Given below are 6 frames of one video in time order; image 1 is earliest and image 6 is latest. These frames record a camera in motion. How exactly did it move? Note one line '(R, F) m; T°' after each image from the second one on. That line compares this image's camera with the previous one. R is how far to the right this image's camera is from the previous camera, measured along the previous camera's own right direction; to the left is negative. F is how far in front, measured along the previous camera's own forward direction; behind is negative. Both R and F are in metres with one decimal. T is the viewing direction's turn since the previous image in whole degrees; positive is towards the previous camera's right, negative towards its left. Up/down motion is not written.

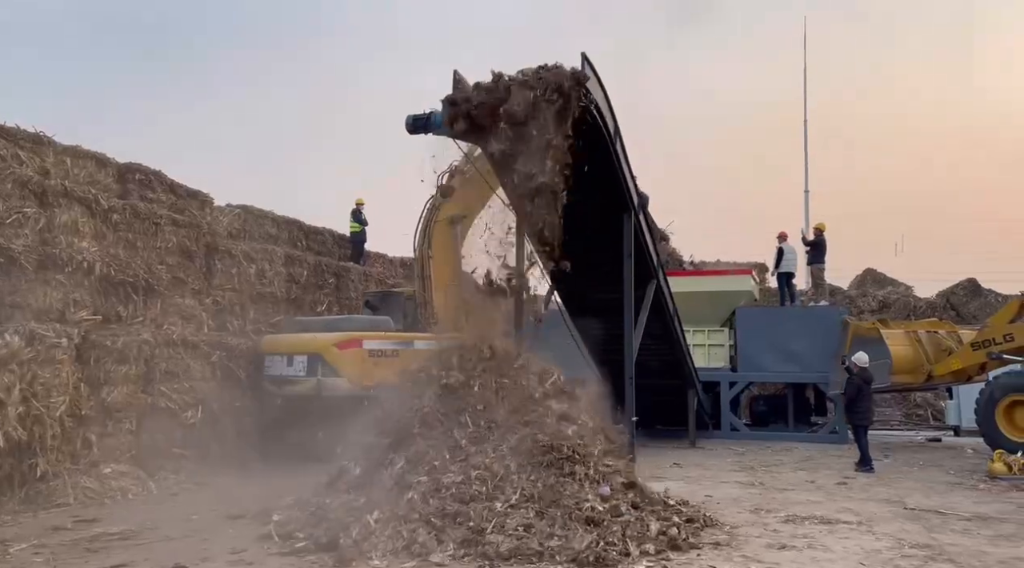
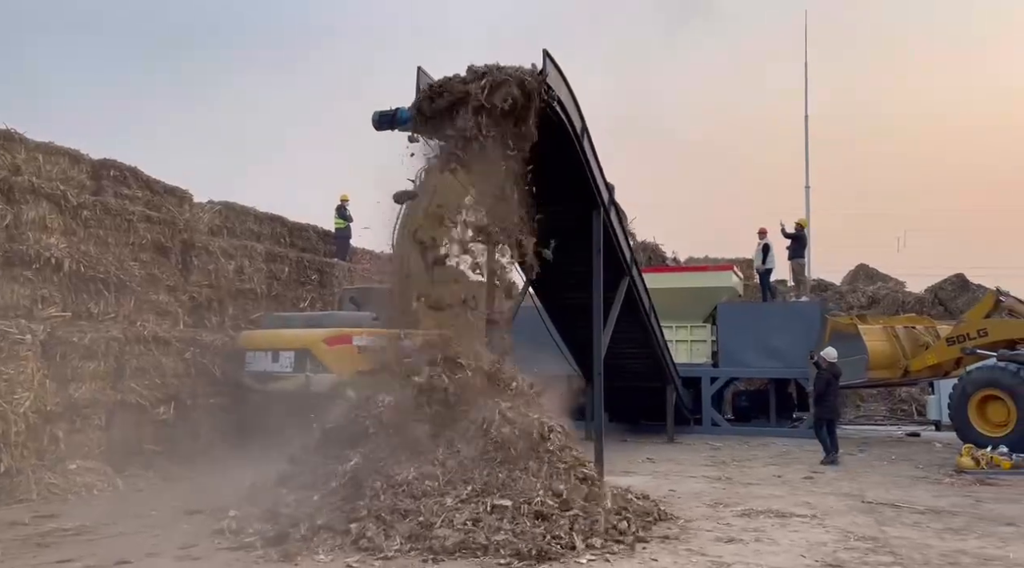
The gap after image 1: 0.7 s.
(+0.3, 0.0) m; 0°
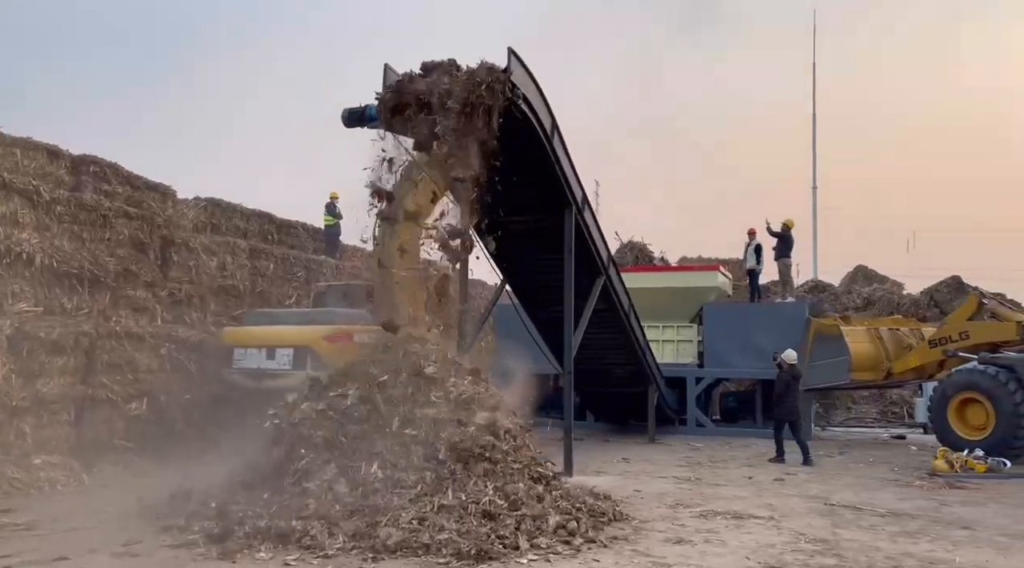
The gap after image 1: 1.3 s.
(+0.3, 0.0) m; 0°
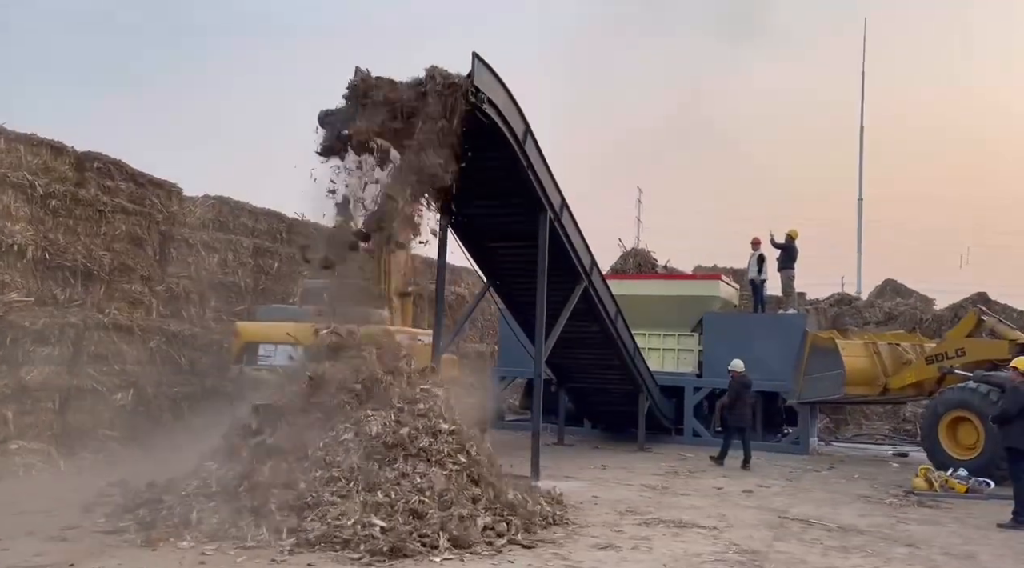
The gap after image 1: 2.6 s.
(+0.6, 0.0) m; -3°
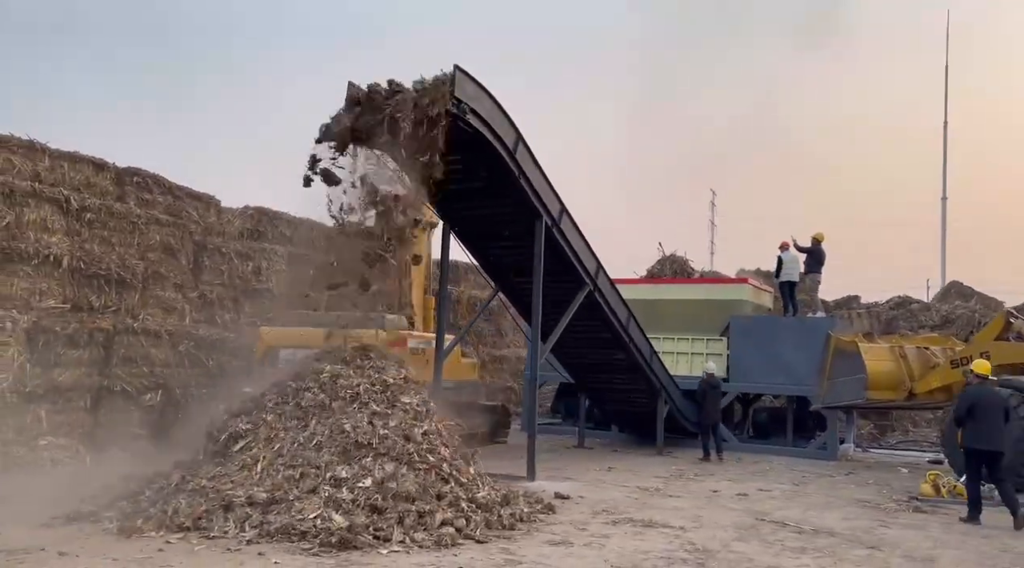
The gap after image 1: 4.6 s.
(+0.6, -0.2) m; -5°
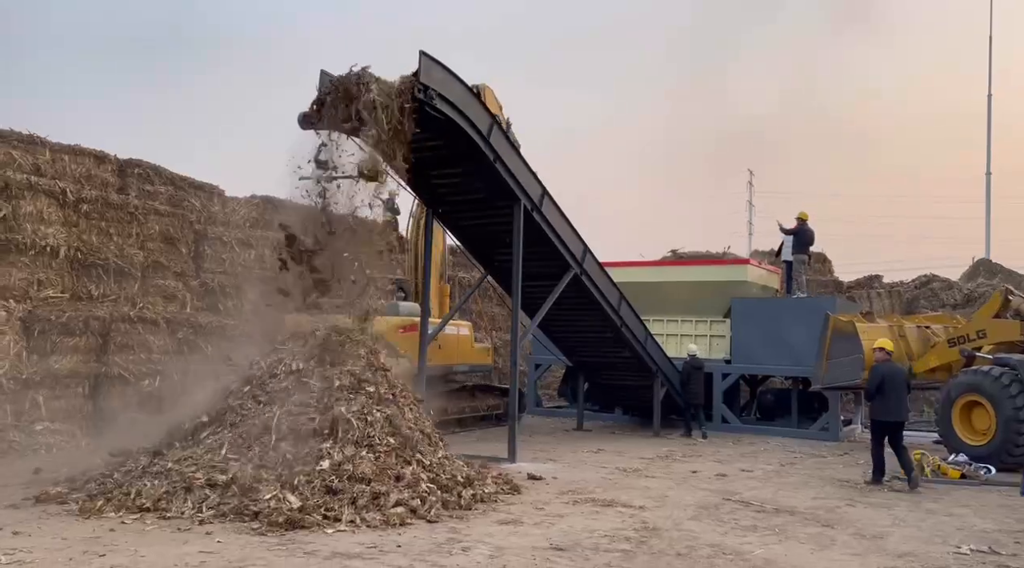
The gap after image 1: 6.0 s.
(+0.5, 0.0) m; -2°
